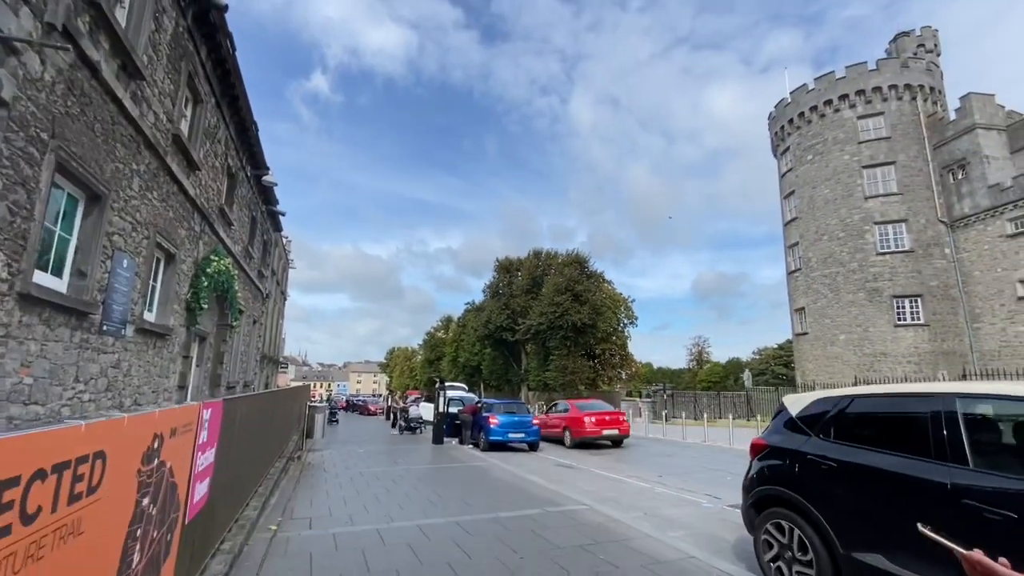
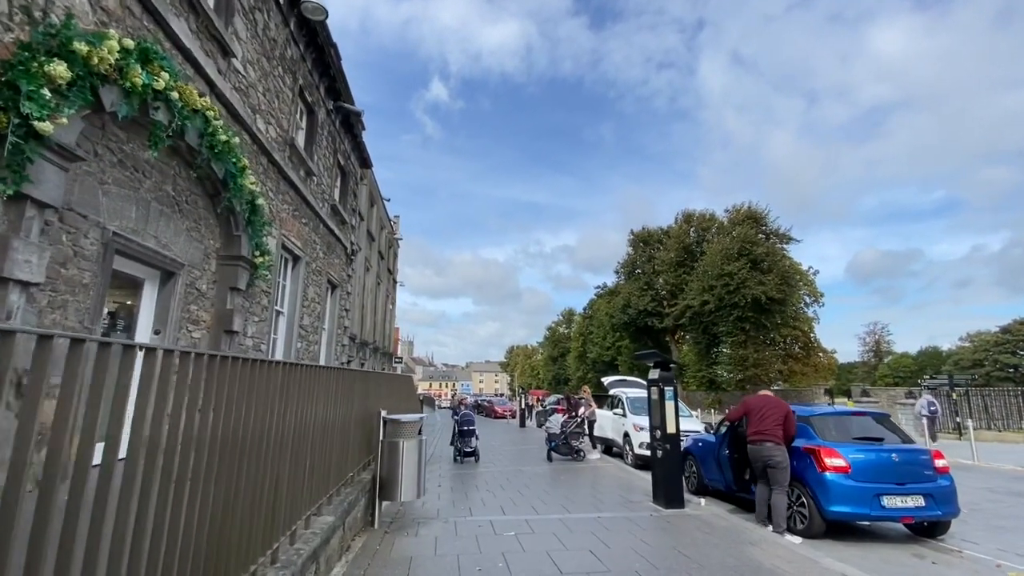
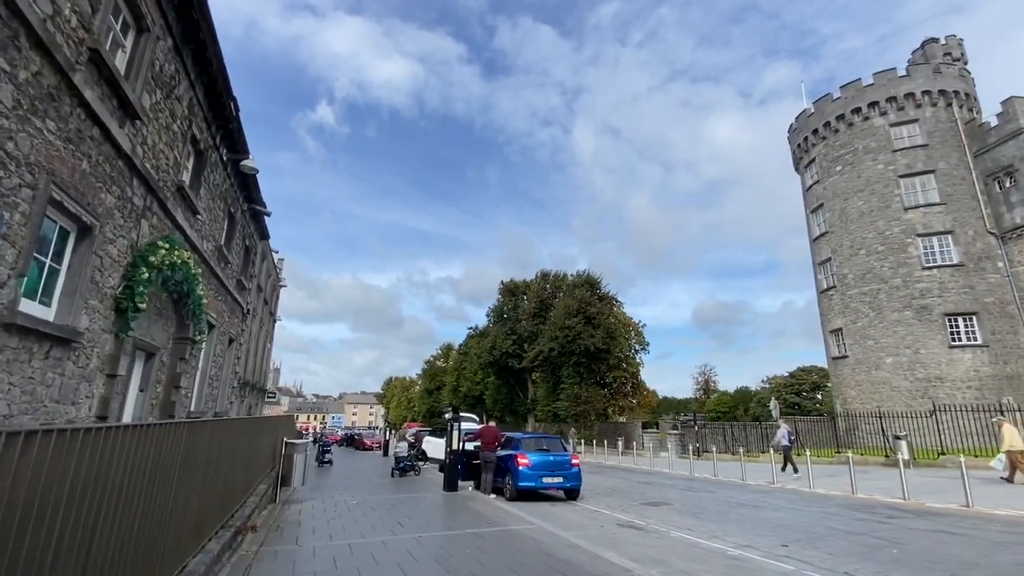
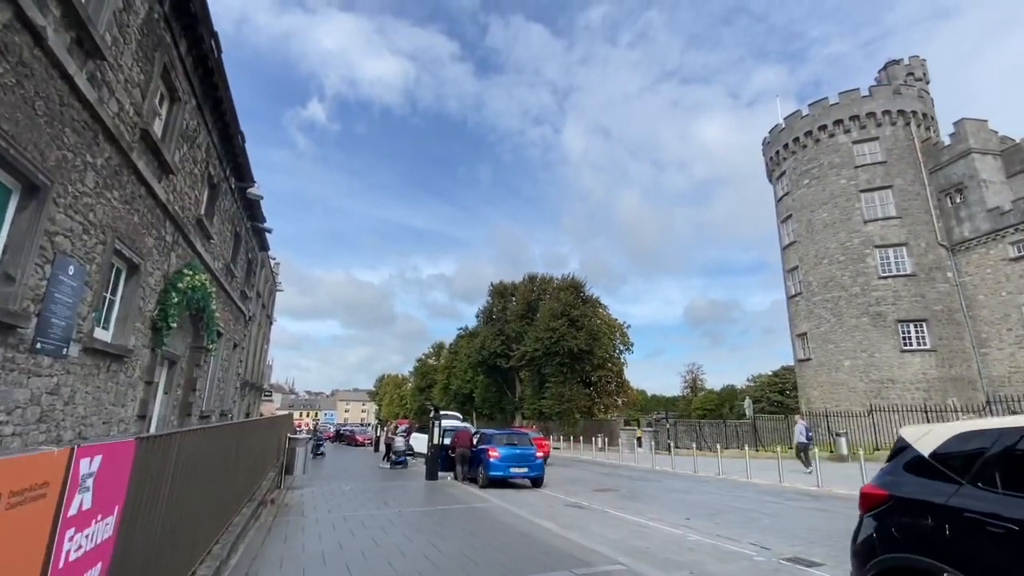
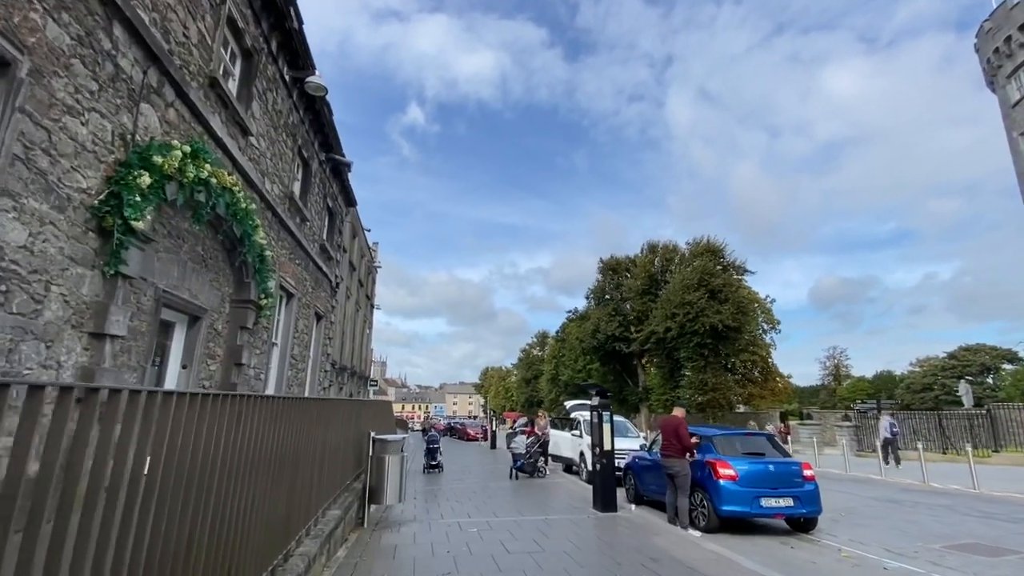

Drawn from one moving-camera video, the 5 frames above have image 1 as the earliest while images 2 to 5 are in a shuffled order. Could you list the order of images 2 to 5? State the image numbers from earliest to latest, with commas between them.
4, 3, 5, 2
